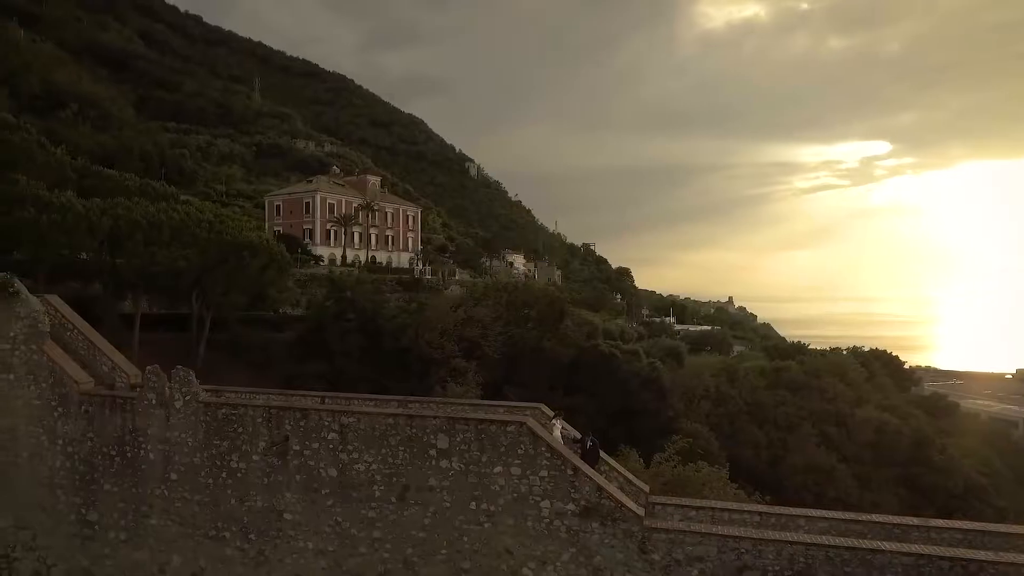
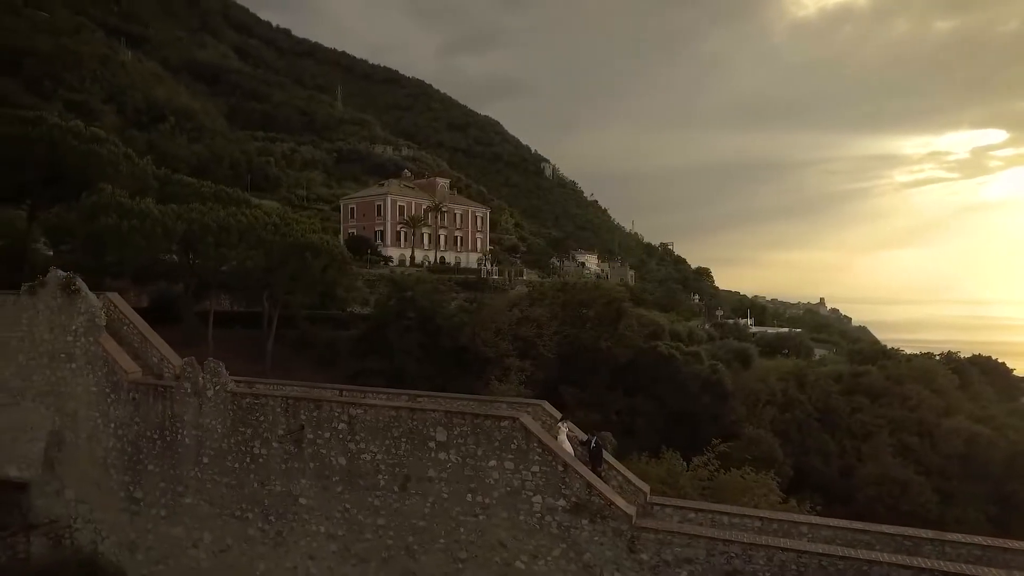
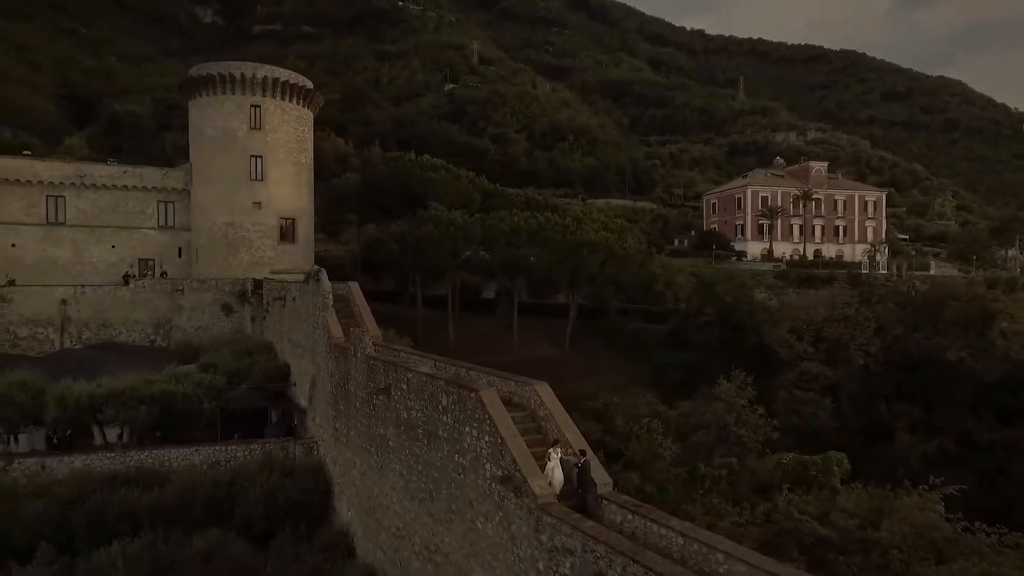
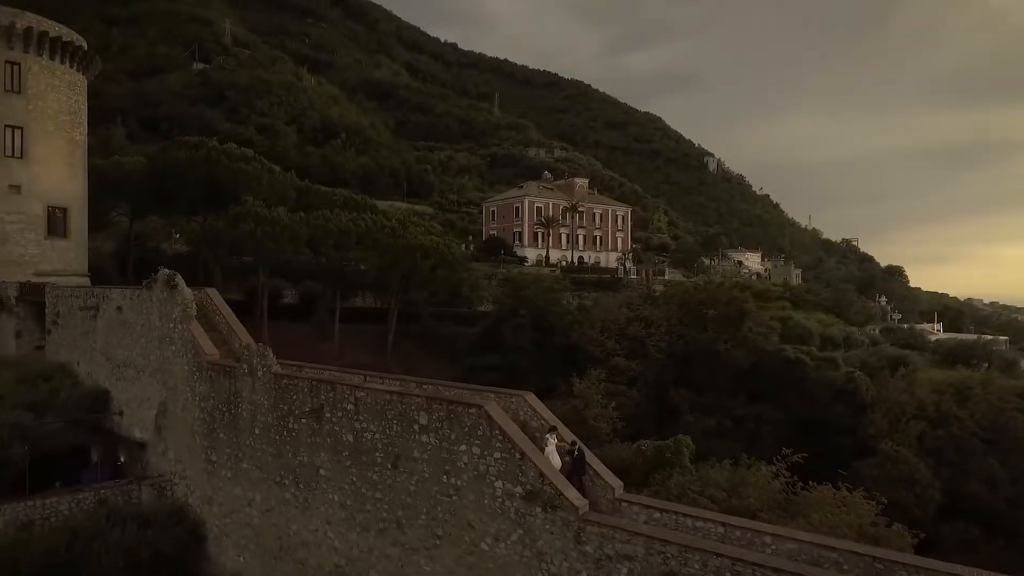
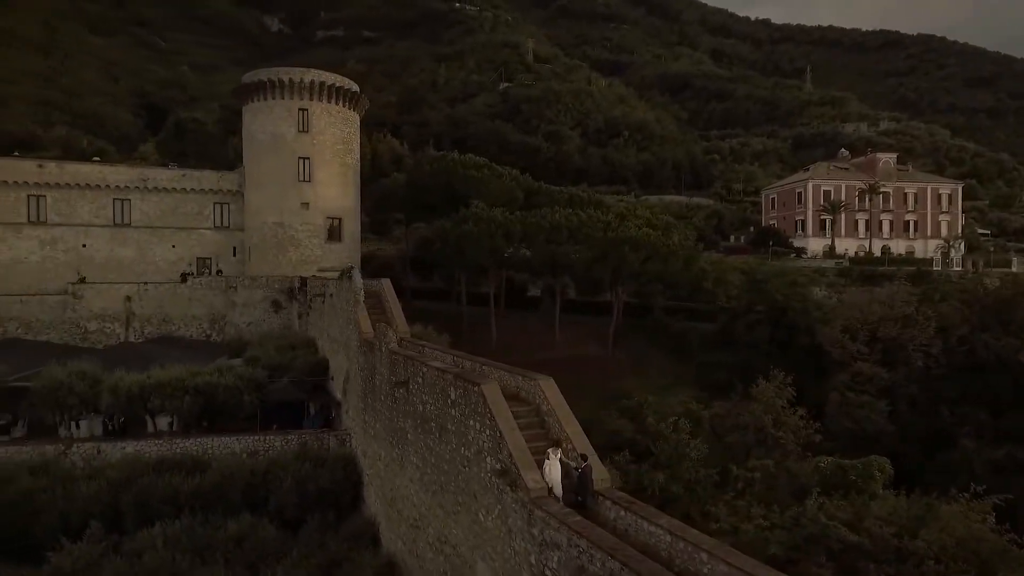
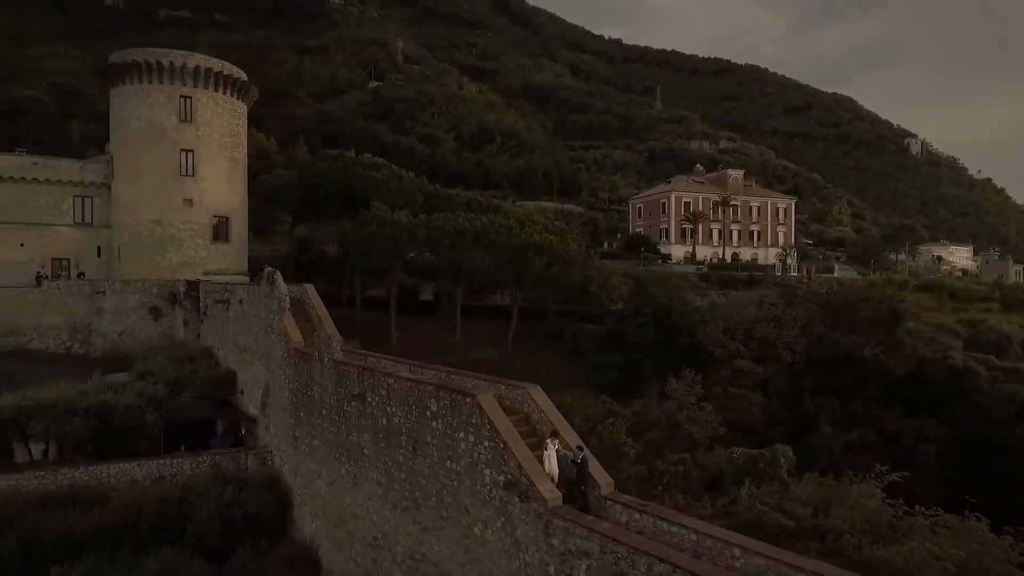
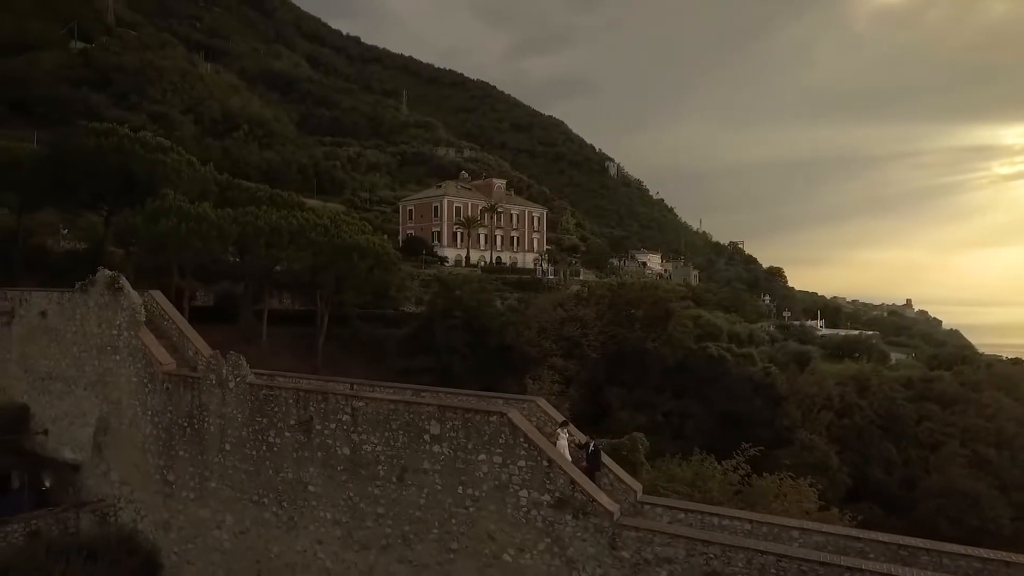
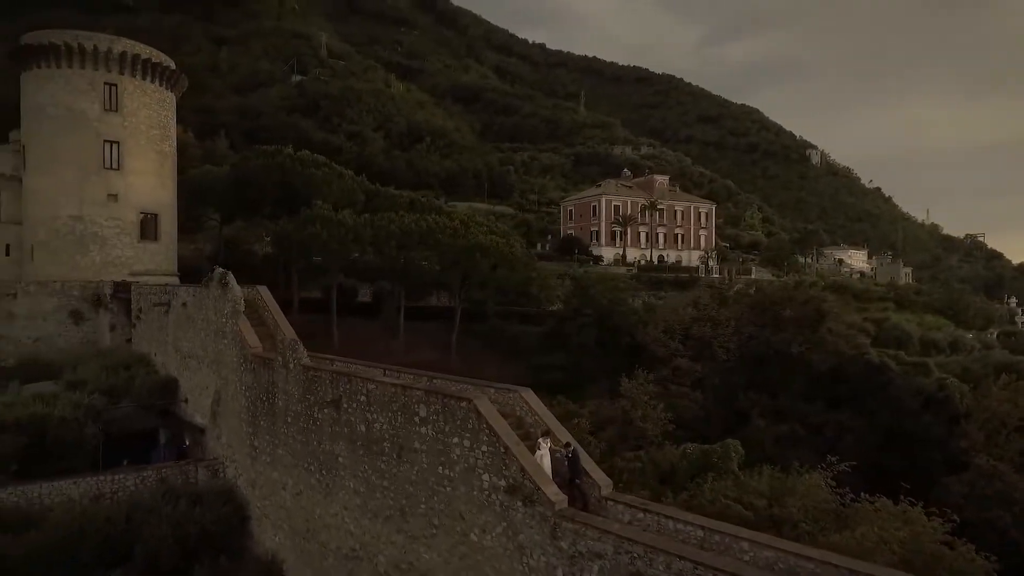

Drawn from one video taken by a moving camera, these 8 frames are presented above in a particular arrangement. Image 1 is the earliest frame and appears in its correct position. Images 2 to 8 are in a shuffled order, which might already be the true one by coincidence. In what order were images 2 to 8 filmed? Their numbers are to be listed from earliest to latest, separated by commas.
2, 7, 4, 8, 6, 3, 5
